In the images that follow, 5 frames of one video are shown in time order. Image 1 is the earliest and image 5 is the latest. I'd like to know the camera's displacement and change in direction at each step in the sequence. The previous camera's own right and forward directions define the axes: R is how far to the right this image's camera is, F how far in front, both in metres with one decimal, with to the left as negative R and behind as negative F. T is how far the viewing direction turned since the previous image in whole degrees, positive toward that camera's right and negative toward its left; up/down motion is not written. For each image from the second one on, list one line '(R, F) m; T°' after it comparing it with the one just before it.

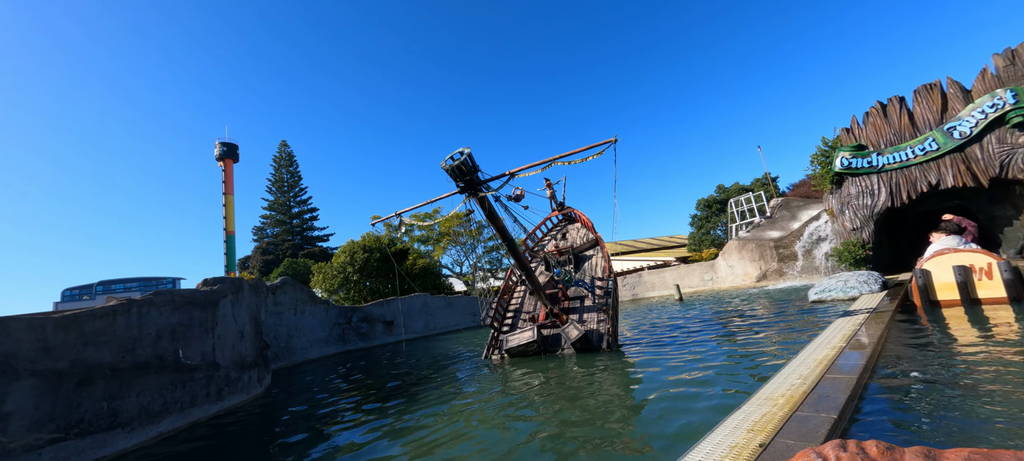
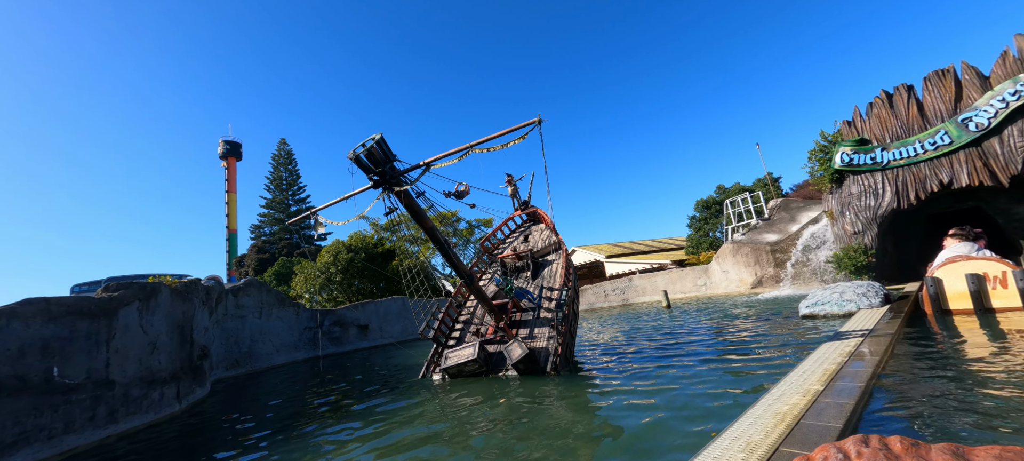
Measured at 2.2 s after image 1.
(+1.5, +1.4) m; -1°
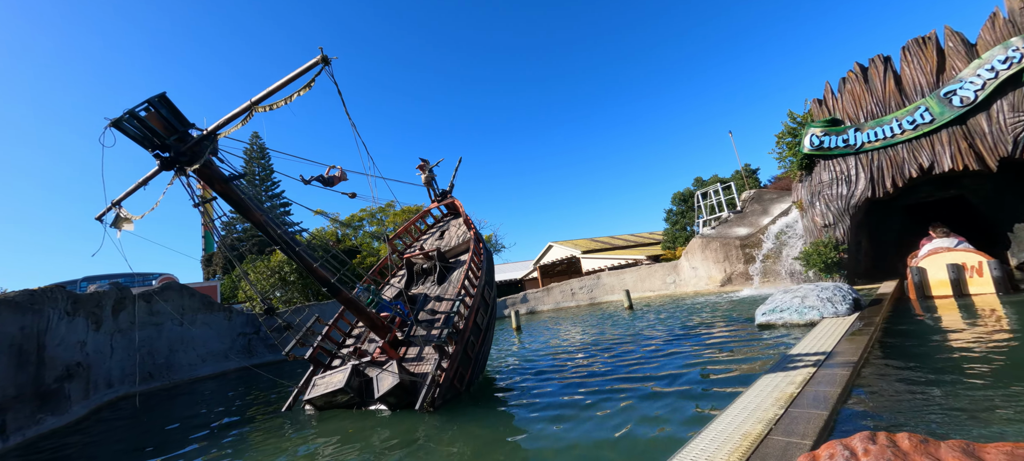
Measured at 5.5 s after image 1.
(+2.0, +1.9) m; +1°
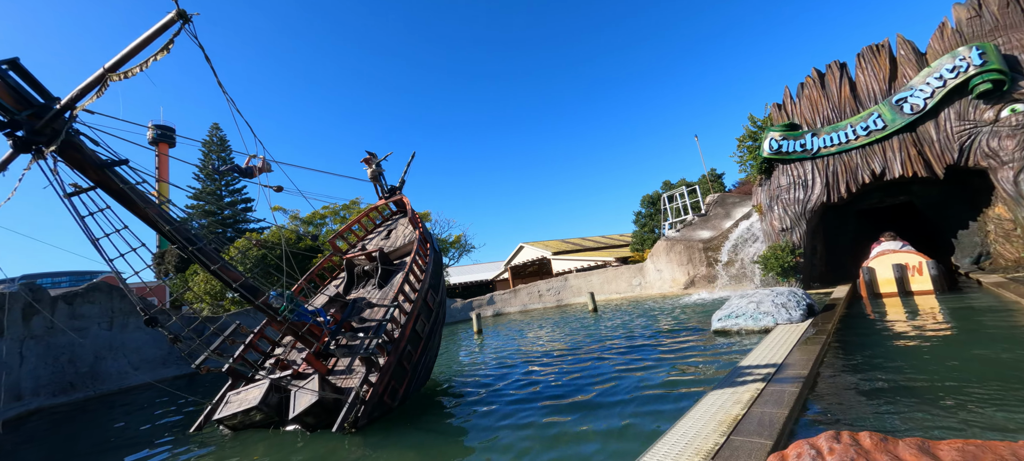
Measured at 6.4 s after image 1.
(+0.6, +0.5) m; +4°
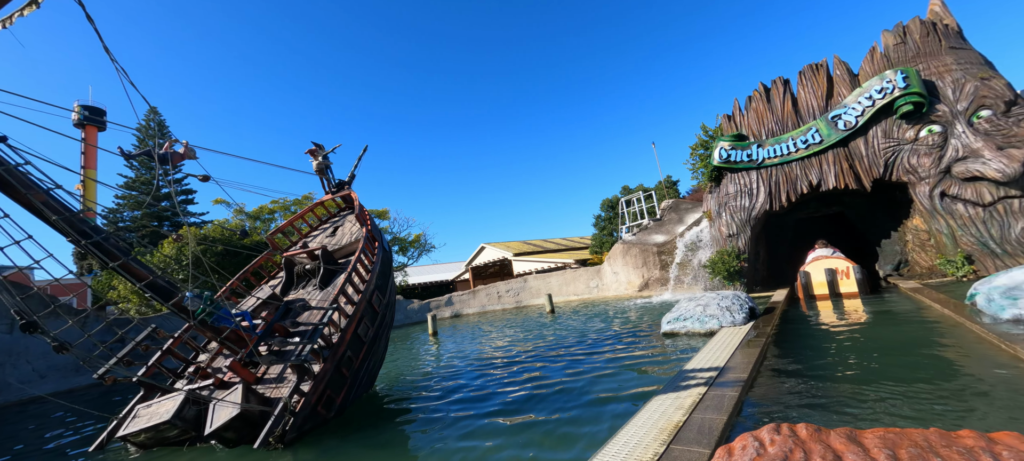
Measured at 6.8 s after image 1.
(+0.2, +0.2) m; +5°
